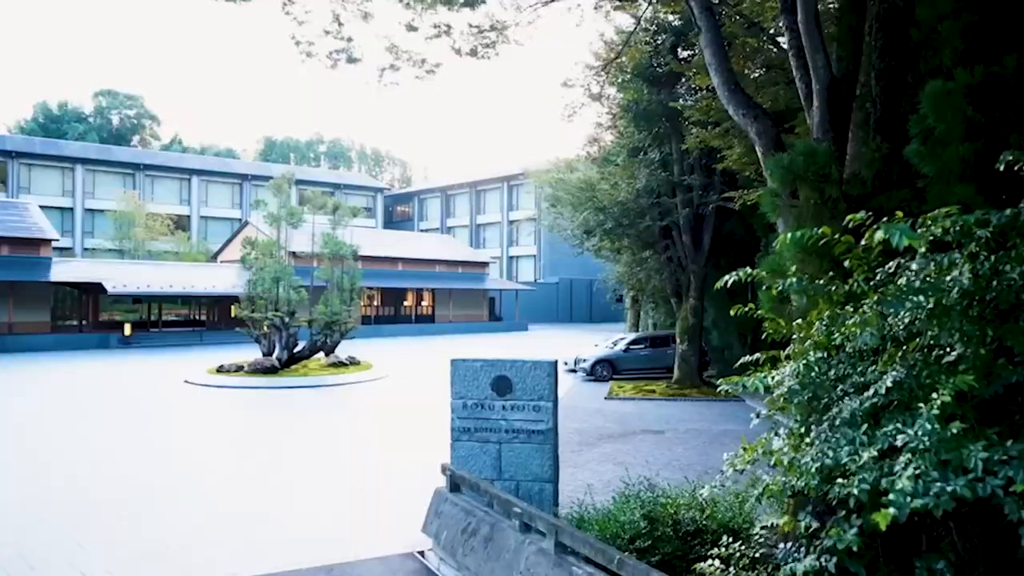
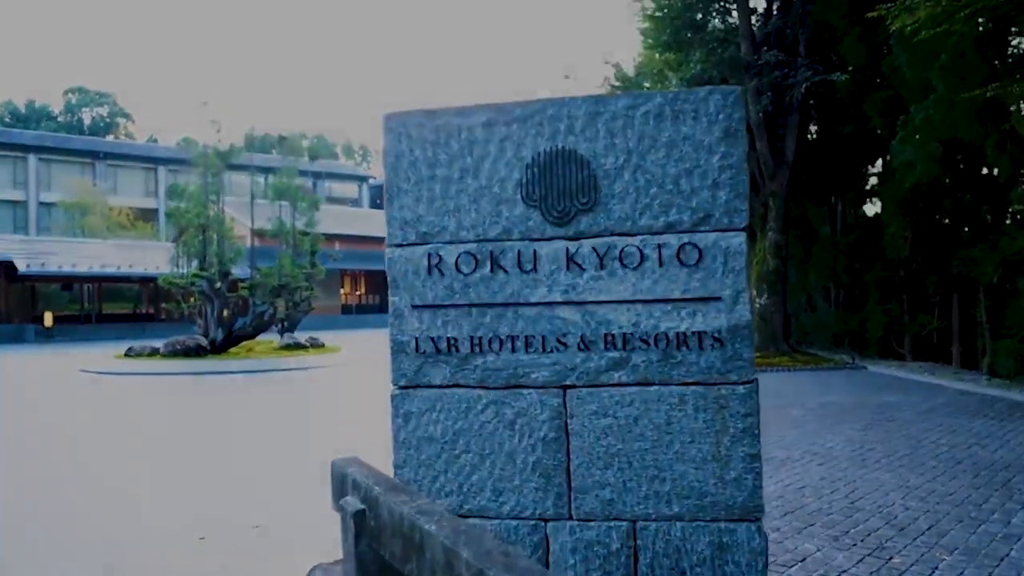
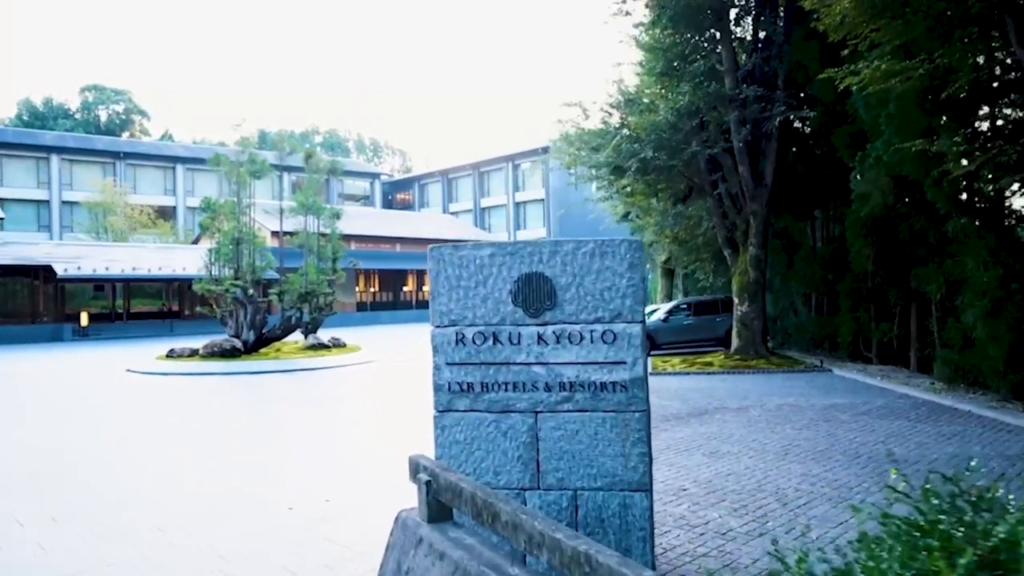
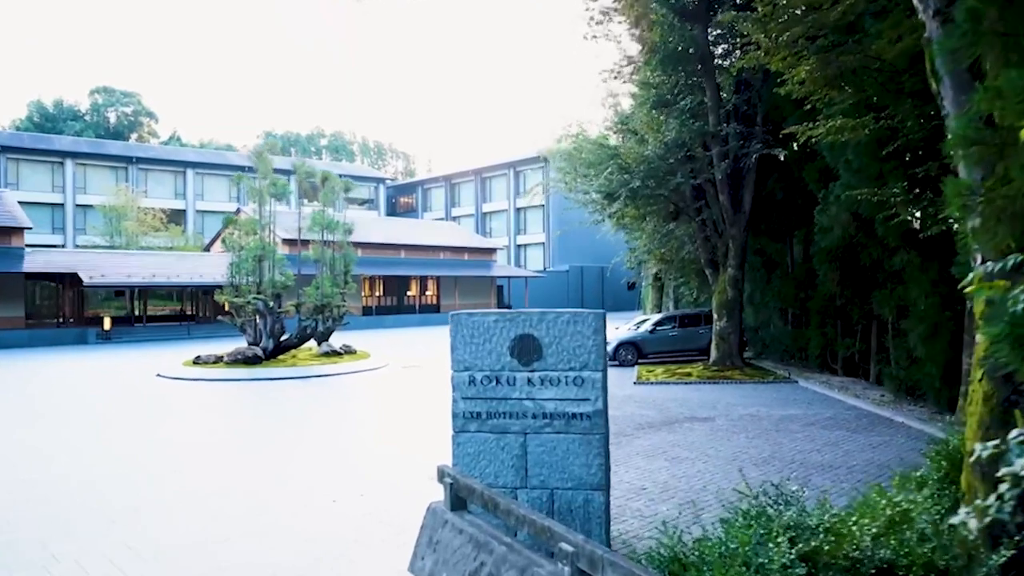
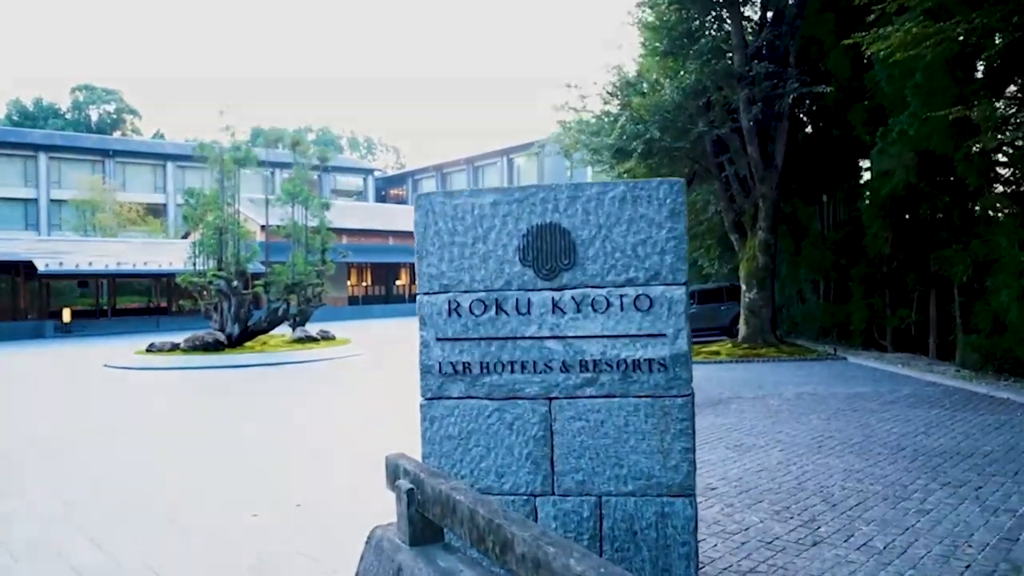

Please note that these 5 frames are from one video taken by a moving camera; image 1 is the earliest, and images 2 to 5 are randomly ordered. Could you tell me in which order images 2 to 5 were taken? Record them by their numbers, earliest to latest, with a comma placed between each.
4, 3, 5, 2
